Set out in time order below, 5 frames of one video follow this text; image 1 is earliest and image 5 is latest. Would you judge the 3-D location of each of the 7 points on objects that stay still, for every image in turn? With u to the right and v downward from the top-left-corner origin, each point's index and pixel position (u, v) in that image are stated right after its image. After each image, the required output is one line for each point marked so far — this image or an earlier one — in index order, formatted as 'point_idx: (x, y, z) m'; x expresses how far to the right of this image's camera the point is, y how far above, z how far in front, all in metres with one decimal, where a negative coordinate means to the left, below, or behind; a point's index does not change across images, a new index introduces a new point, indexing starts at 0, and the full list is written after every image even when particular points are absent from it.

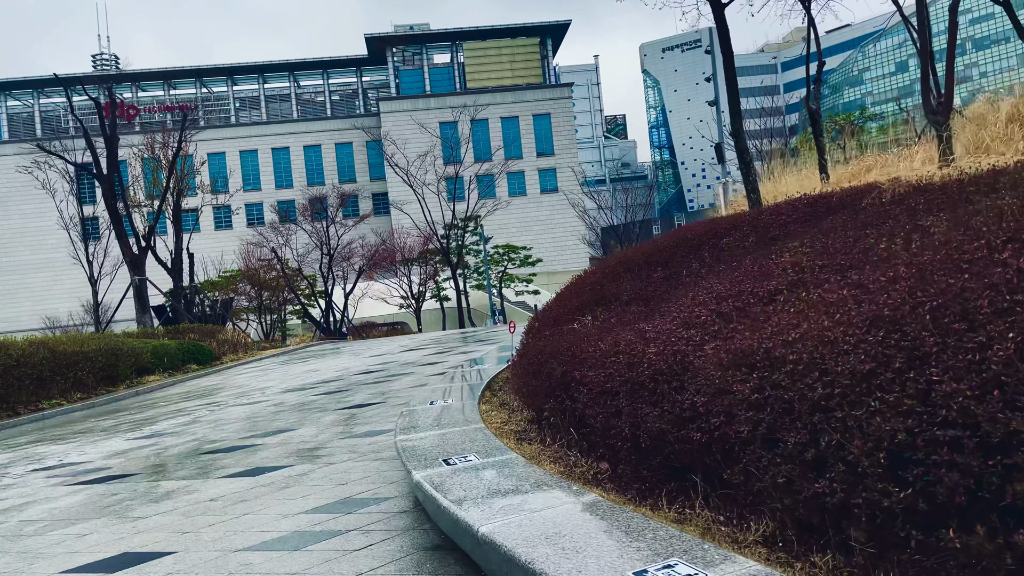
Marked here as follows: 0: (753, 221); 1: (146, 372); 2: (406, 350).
0: (+2.2, +0.6, +7.3) m
1: (-6.8, -1.6, +15.1) m
2: (-2.0, -1.2, +15.2) m
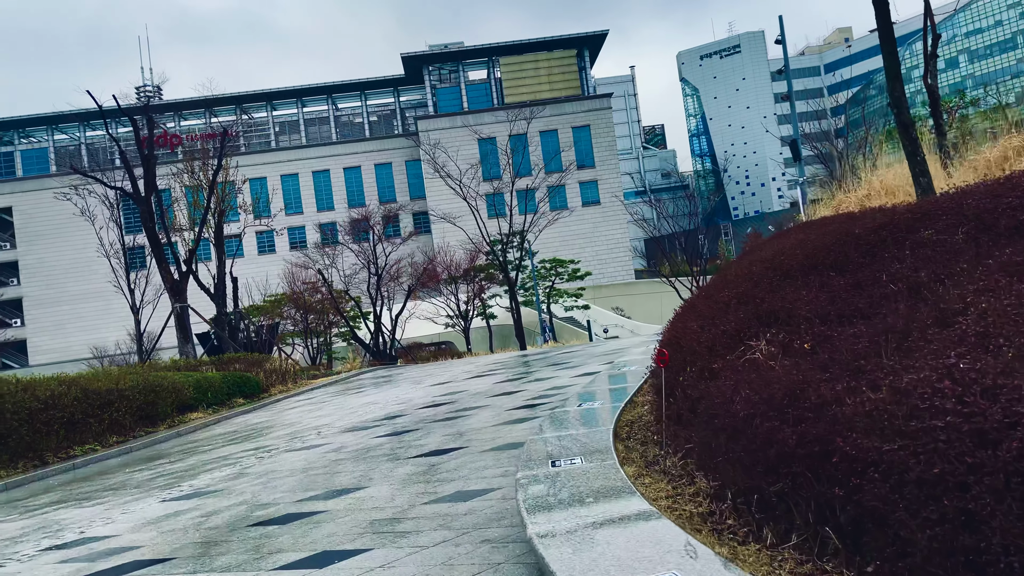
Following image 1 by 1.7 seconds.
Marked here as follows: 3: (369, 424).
0: (+3.0, +0.5, +5.6) m
1: (-5.5, -2.1, +13.8) m
2: (-0.7, -1.5, +13.7) m
3: (-1.8, -1.7, +10.1) m
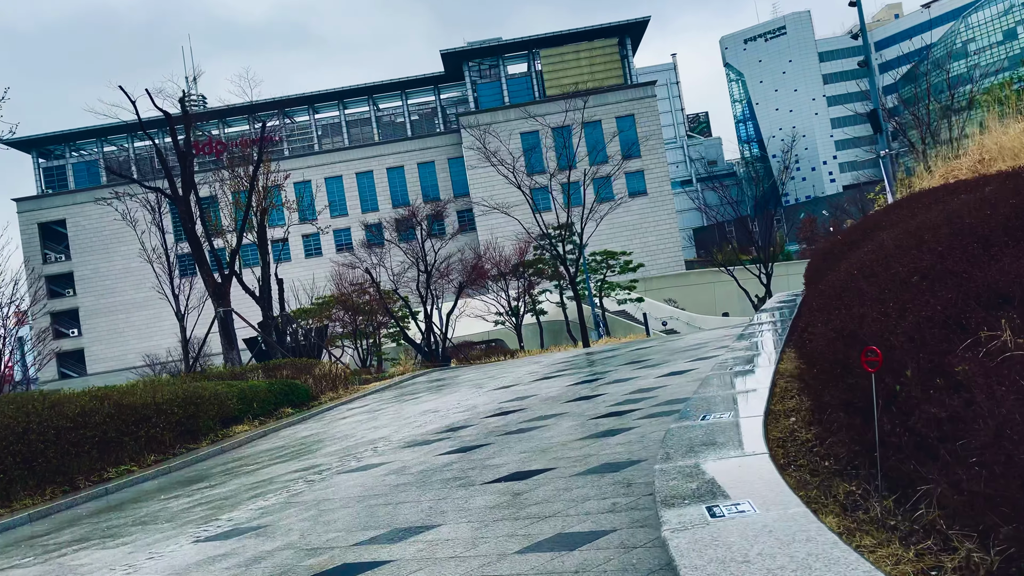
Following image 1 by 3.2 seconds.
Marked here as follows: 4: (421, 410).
0: (+3.6, +0.7, +4.1) m
1: (-4.4, -2.1, +12.8) m
2: (+0.4, -1.4, +12.4) m
3: (-0.9, -1.7, +8.9) m
4: (-1.3, -1.7, +11.4) m
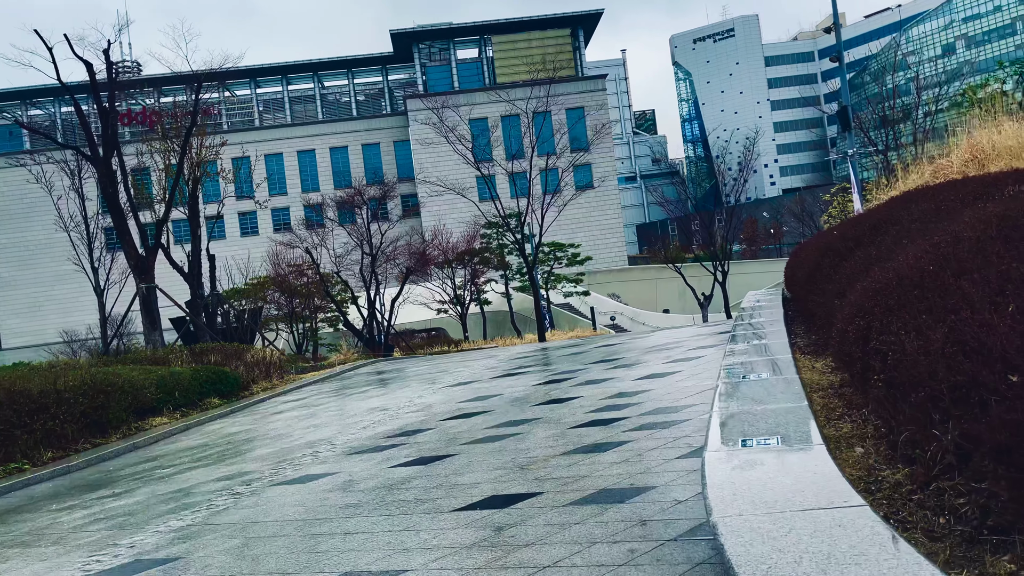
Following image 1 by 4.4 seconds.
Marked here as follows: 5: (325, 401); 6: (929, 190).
0: (+3.7, +0.7, +3.2) m
1: (-5.0, -1.7, +11.3) m
2: (-0.2, -1.2, +11.2) m
3: (-1.2, -1.5, +7.7) m
4: (-1.8, -1.5, +10.2) m
5: (-2.7, -1.6, +11.6) m
6: (+4.6, +1.1, +8.9) m
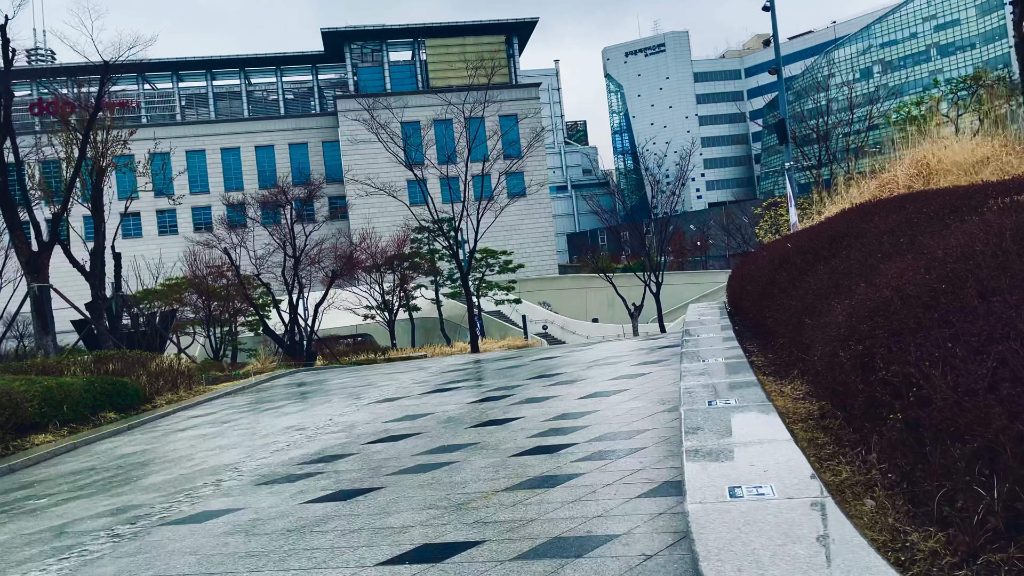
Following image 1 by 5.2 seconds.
0: (+3.5, +0.5, +2.7) m
1: (-5.9, -1.7, +10.0) m
2: (-1.1, -1.3, +10.4) m
3: (-1.8, -1.5, +6.7) m
4: (-2.6, -1.6, +9.2) m
5: (-3.6, -1.7, +10.5) m
6: (+3.9, +0.9, +8.4) m
